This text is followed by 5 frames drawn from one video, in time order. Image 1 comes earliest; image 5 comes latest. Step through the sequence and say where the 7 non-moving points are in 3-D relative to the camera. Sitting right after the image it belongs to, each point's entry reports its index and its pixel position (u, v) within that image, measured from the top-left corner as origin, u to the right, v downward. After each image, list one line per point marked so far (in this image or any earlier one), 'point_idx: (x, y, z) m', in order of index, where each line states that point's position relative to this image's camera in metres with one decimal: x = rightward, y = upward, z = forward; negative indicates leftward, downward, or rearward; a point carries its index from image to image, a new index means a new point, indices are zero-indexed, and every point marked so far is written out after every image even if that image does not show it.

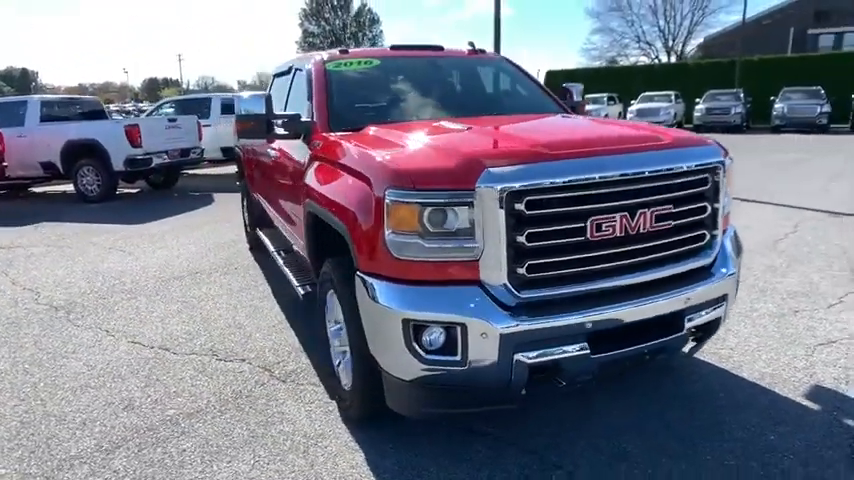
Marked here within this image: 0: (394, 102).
0: (-0.2, +1.0, +4.3) m
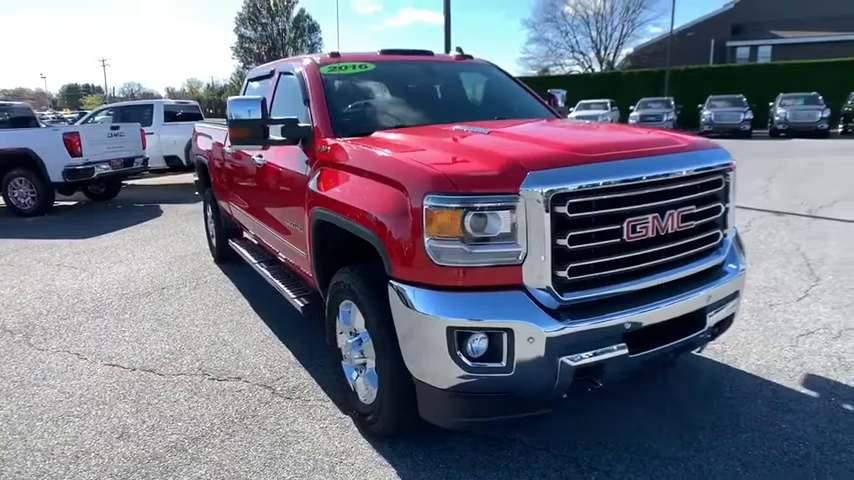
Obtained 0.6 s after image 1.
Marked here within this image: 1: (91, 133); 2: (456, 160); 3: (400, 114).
0: (-0.2, +1.0, +4.2) m
1: (-6.7, +2.1, +11.3) m
2: (+0.2, +0.4, +2.8) m
3: (-0.2, +0.9, +4.1) m
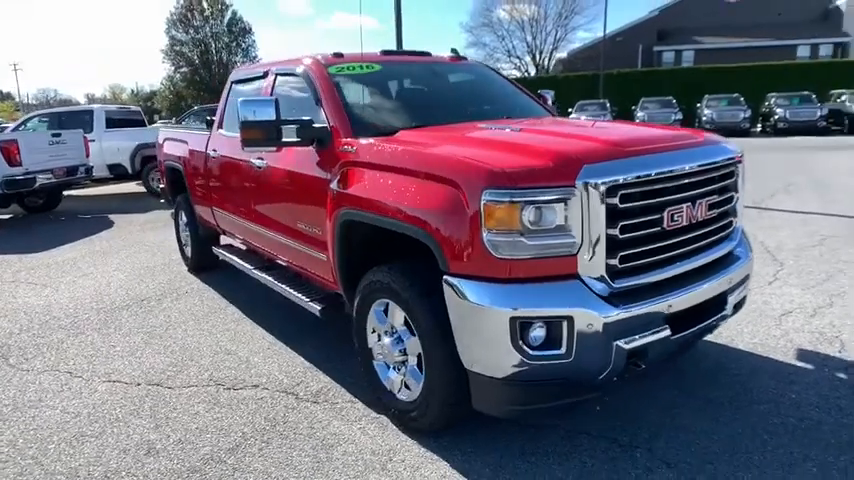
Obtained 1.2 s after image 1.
0: (-0.1, +1.0, +4.2) m
1: (-7.4, +1.9, +10.6) m
2: (+0.4, +0.4, +2.8) m
3: (-0.1, +0.9, +4.2) m
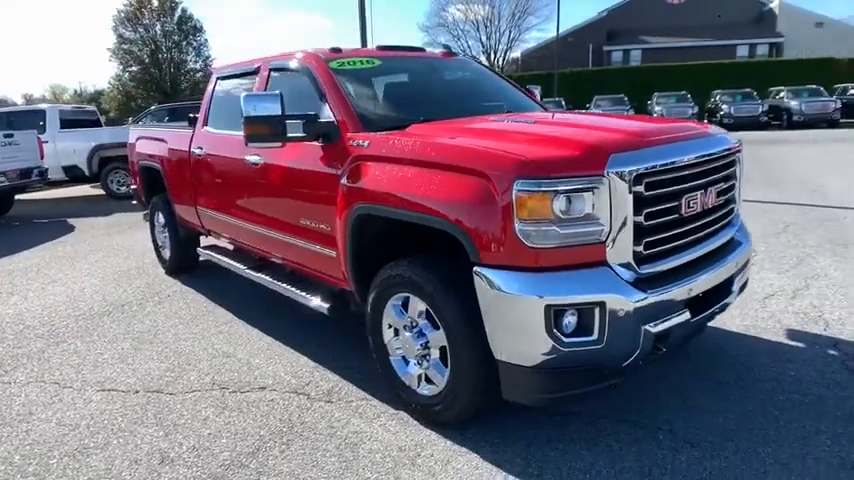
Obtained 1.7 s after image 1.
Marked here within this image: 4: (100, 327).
0: (-0.1, +1.0, +4.2) m
1: (-7.9, +1.7, +10.0) m
2: (+0.5, +0.5, +2.9) m
3: (-0.1, +1.0, +4.2) m
4: (-3.1, -0.8, +5.3) m
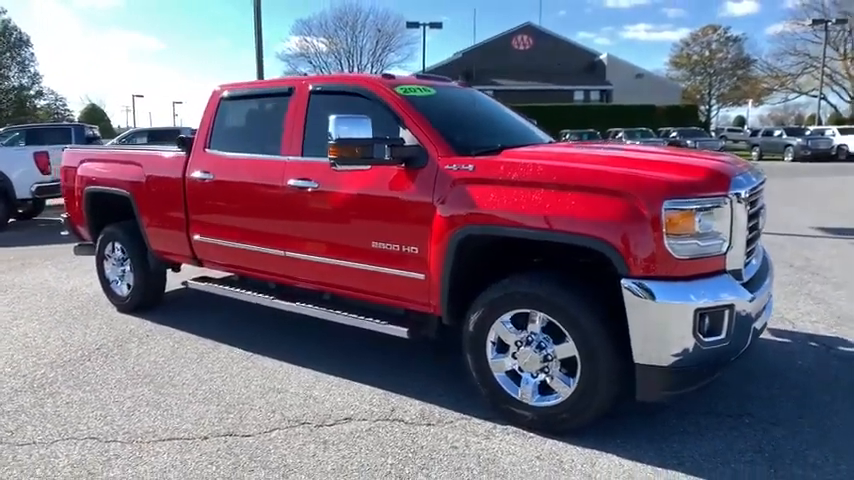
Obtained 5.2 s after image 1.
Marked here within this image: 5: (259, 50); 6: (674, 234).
0: (+0.3, +0.9, +4.4) m
1: (-8.7, +1.1, +8.1) m
2: (+1.3, +0.4, +3.3) m
3: (+0.4, +0.8, +4.4) m
4: (-2.7, -1.1, +4.6) m
5: (-4.1, +5.0, +14.6) m
6: (+1.3, 0.0, +3.1) m
